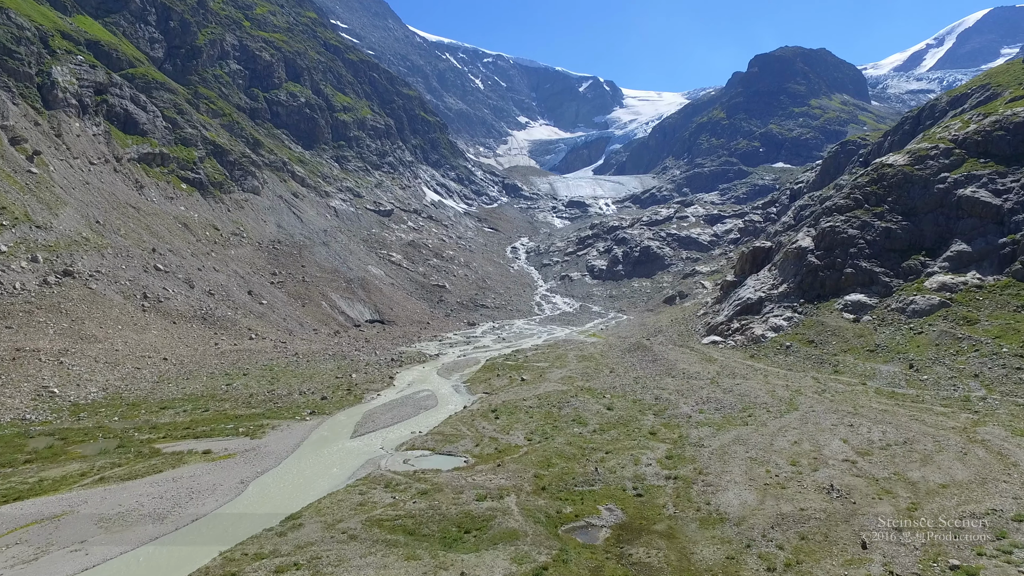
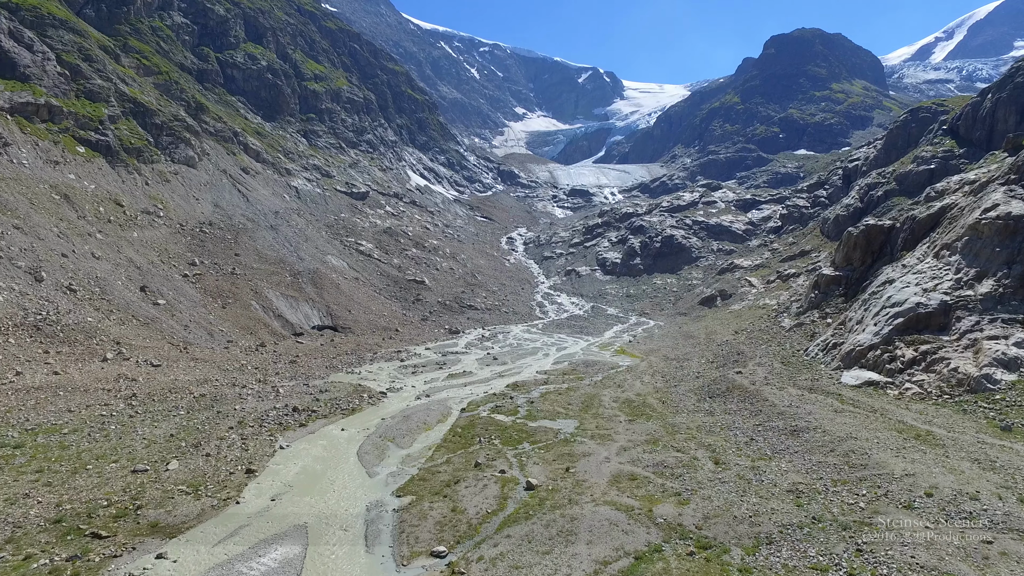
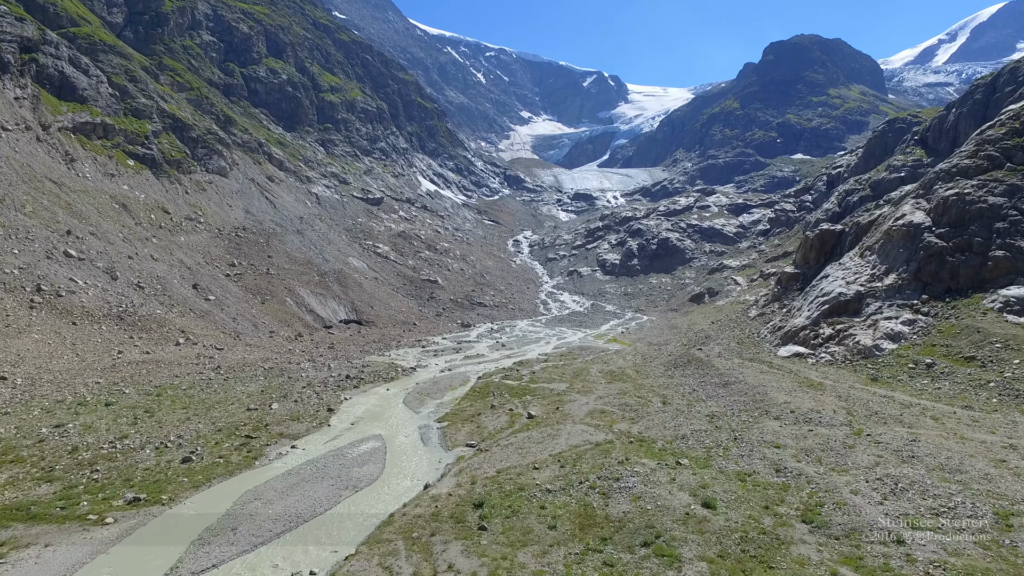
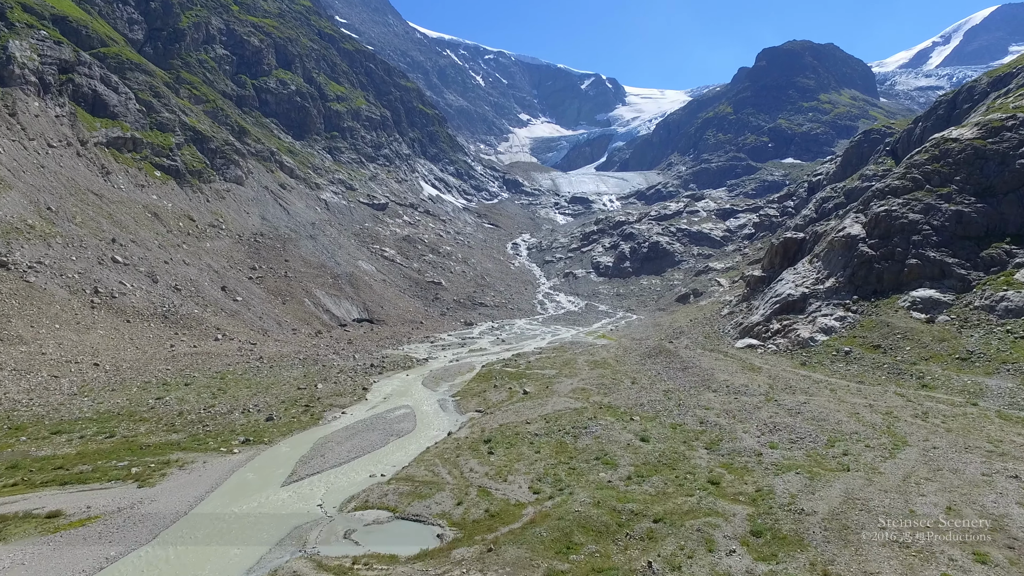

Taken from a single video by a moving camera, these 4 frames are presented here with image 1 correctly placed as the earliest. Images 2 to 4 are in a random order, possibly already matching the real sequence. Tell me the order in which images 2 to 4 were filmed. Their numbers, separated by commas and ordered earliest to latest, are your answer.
4, 3, 2
